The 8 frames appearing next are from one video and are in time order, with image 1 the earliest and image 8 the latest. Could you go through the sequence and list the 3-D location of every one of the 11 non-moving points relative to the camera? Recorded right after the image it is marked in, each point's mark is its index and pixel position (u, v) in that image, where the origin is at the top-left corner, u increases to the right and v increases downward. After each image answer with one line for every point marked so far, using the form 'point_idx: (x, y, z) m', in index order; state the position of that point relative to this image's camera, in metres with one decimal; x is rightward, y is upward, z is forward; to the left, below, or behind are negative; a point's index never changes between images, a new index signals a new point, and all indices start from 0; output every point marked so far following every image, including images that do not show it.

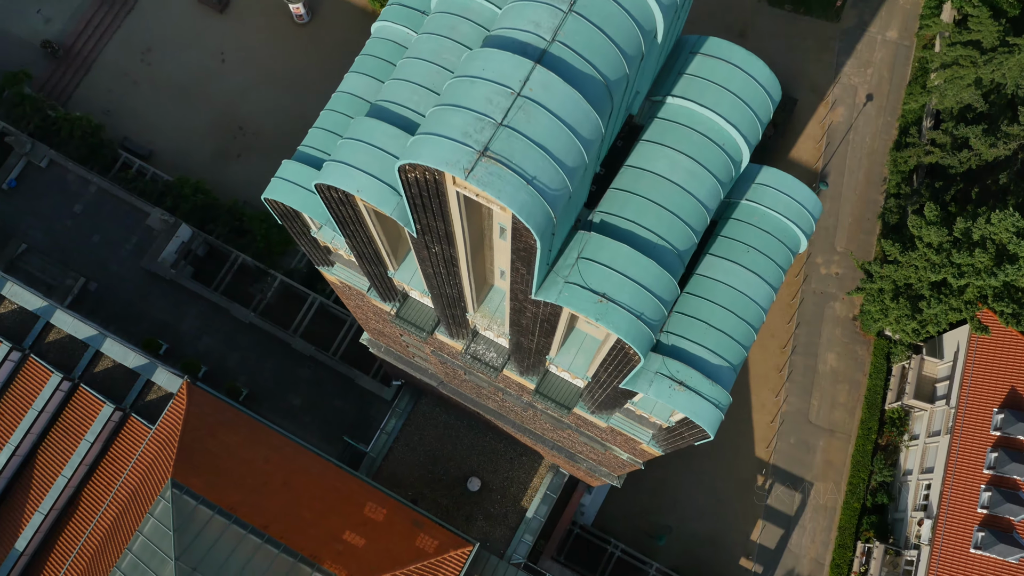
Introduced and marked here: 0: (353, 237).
0: (-2.8, +0.9, +16.2) m
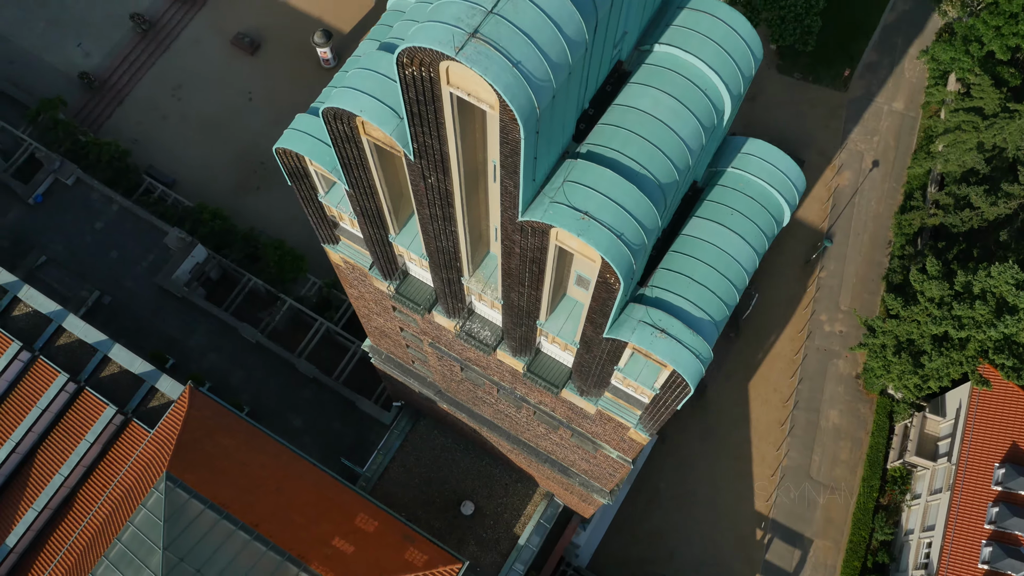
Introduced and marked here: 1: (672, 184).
0: (-2.9, +2.0, +17.1) m
1: (+2.5, +1.7, +14.2) m
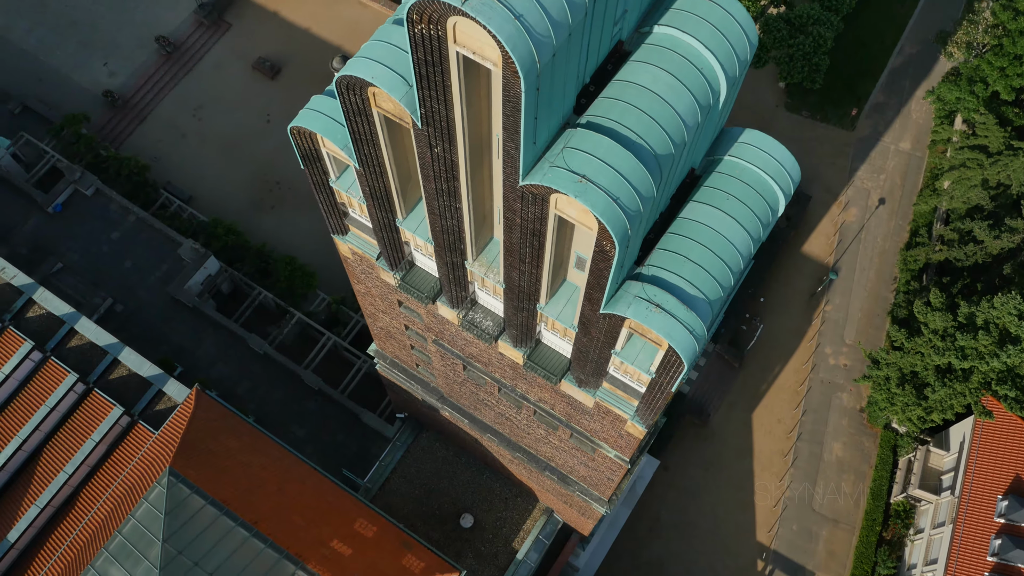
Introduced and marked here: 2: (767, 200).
0: (-2.9, +2.5, +17.8) m
1: (+2.5, +2.2, +14.8) m
2: (+5.1, +1.8, +17.9) m
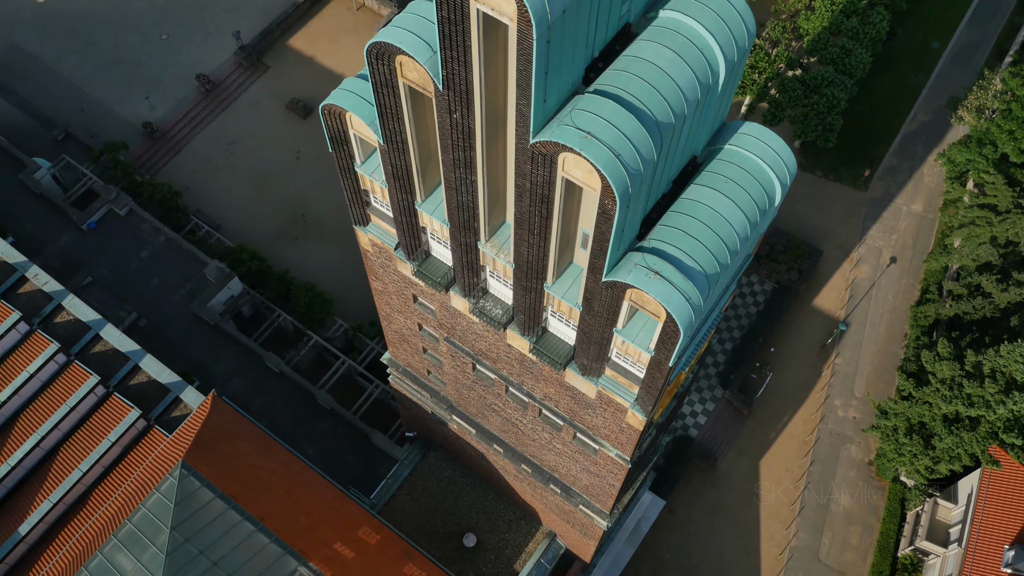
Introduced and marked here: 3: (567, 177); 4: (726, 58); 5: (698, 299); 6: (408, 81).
0: (-2.6, +3.3, +19.1) m
1: (+2.8, +3.0, +16.0) m
2: (+5.3, +2.2, +19.0) m
3: (+1.0, +2.0, +16.4) m
4: (+4.0, +4.3, +16.7) m
5: (+3.6, -0.2, +17.5) m
6: (-2.0, +4.0, +17.4) m
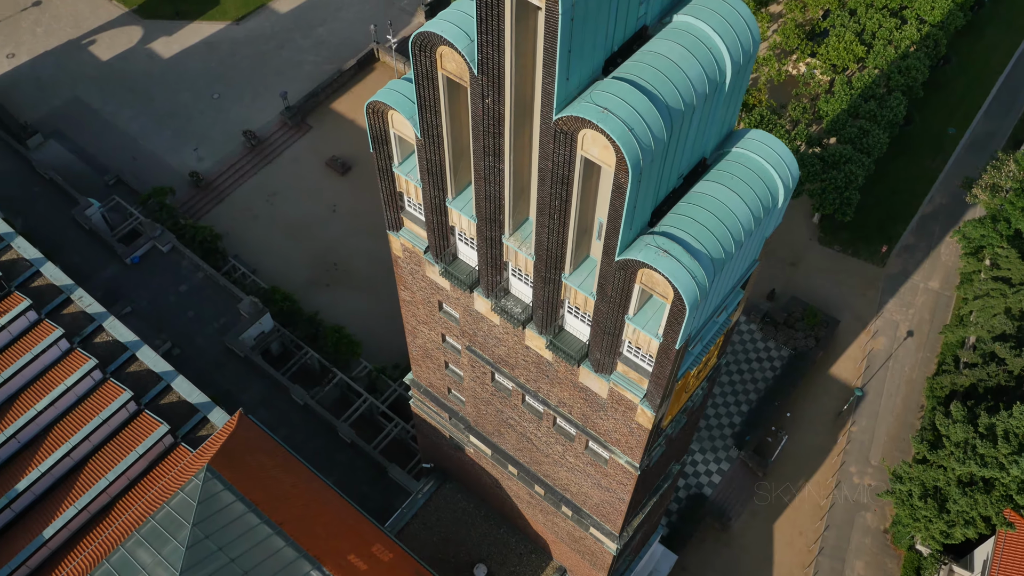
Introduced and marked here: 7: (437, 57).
0: (-1.9, +3.8, +21.0) m
1: (+3.3, +3.6, +17.8) m
2: (+5.9, +2.4, +20.6) m
3: (+1.5, +2.7, +18.2) m
4: (+4.6, +4.8, +18.6) m
5: (+4.0, +0.2, +18.9) m
6: (-1.4, +4.7, +19.4) m
7: (-1.6, +5.0, +19.2) m
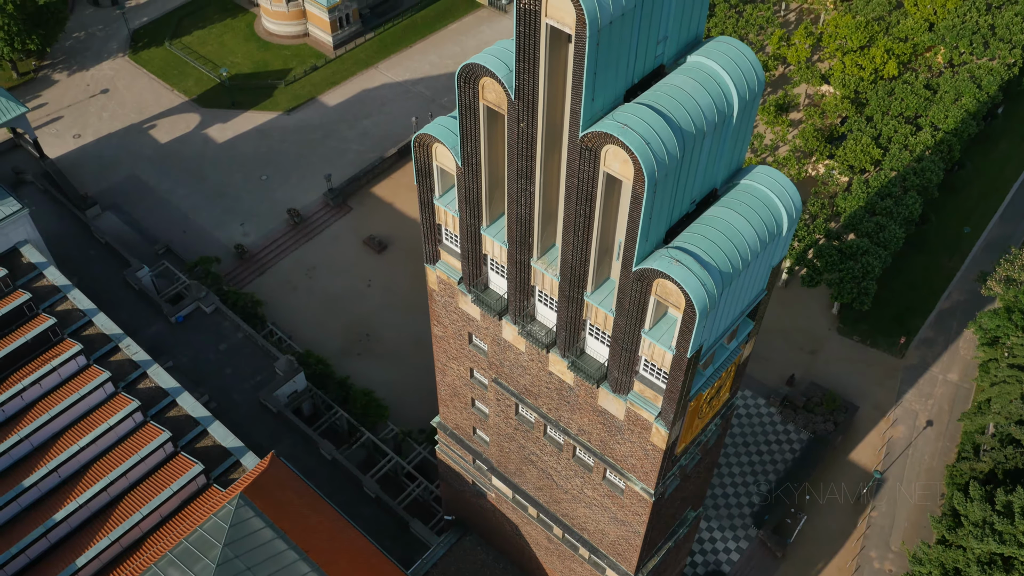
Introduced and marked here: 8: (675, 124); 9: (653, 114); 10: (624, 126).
0: (-1.1, +3.5, +23.6) m
1: (+4.0, +3.5, +20.2) m
2: (+6.6, +1.9, +22.7) m
3: (+2.2, +2.7, +20.5) m
4: (+5.3, +4.6, +21.1) m
5: (+4.6, +0.1, +20.9) m
6: (-0.6, +4.6, +22.1) m
7: (-0.8, +4.9, +21.9) m
8: (+3.6, +3.6, +19.9) m
9: (+3.1, +3.8, +19.7) m
10: (+2.4, +3.5, +19.4) m
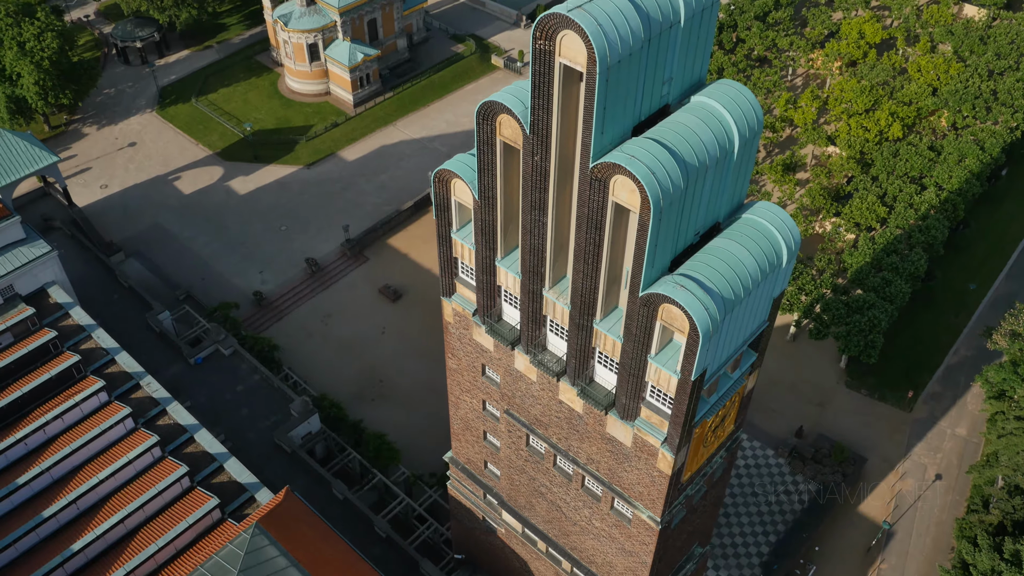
0: (-0.7, +2.8, +25.1) m
1: (+4.3, +3.0, +21.6) m
2: (+7.0, +1.1, +24.0) m
3: (+2.5, +2.1, +21.8) m
4: (+5.7, +4.0, +22.6) m
5: (+5.0, -0.5, +22.0) m
6: (-0.2, +4.0, +23.6) m
7: (-0.4, +4.3, +23.5) m
8: (+4.0, +3.1, +21.3) m
9: (+3.5, +3.3, +21.1) m
10: (+2.8, +3.0, +20.8) m
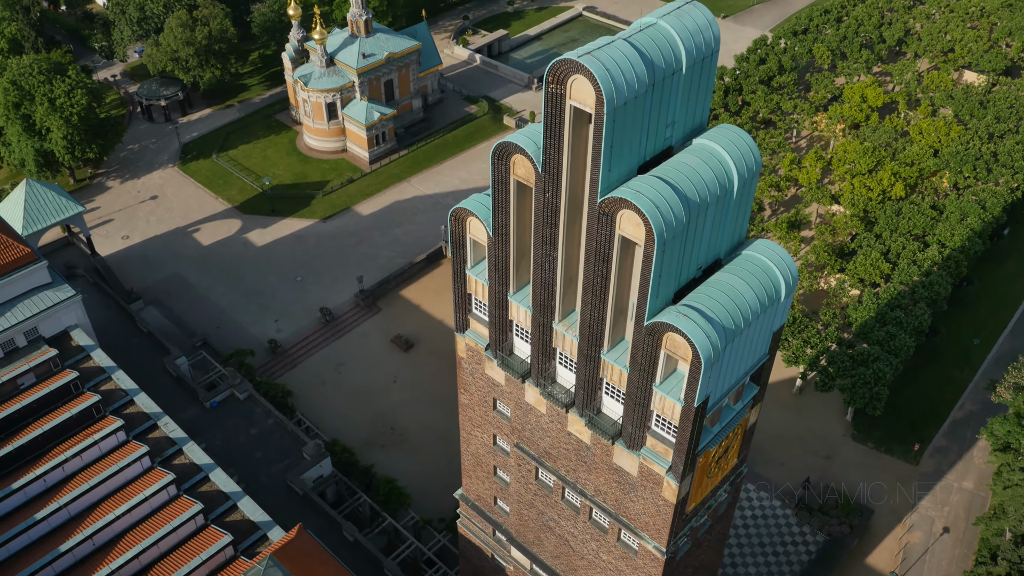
0: (-0.4, +1.8, +26.5) m
1: (+4.7, +2.3, +23.0) m
2: (+7.3, +0.2, +25.3) m
3: (+2.8, +1.4, +23.3) m
4: (+6.1, +3.2, +24.1) m
5: (+5.3, -1.3, +23.2) m
6: (+0.1, +3.1, +25.2) m
7: (0.0, +3.5, +25.0) m
8: (+4.3, +2.4, +22.8) m
9: (+3.8, +2.6, +22.6) m
10: (+3.1, +2.4, +22.3) m
